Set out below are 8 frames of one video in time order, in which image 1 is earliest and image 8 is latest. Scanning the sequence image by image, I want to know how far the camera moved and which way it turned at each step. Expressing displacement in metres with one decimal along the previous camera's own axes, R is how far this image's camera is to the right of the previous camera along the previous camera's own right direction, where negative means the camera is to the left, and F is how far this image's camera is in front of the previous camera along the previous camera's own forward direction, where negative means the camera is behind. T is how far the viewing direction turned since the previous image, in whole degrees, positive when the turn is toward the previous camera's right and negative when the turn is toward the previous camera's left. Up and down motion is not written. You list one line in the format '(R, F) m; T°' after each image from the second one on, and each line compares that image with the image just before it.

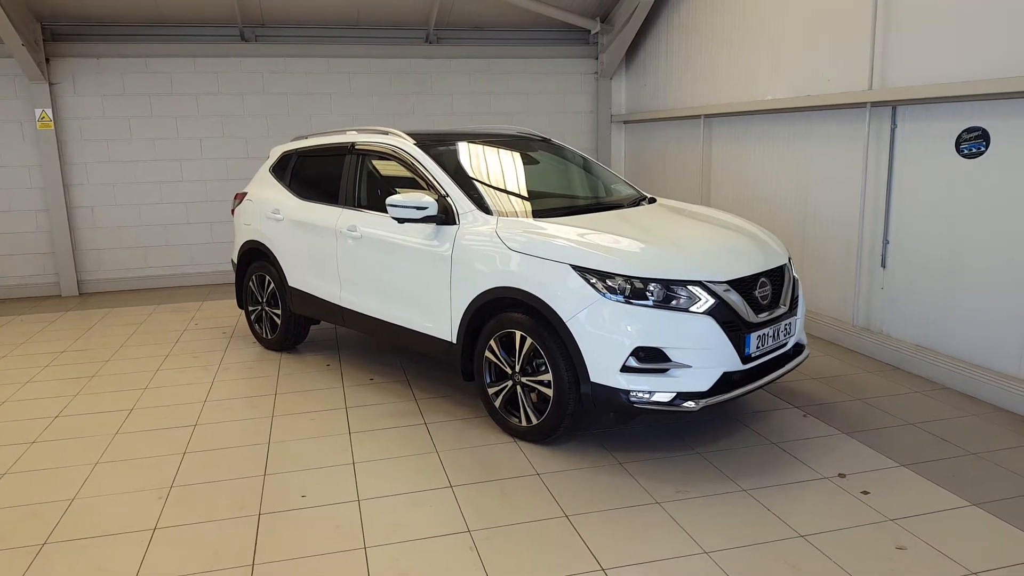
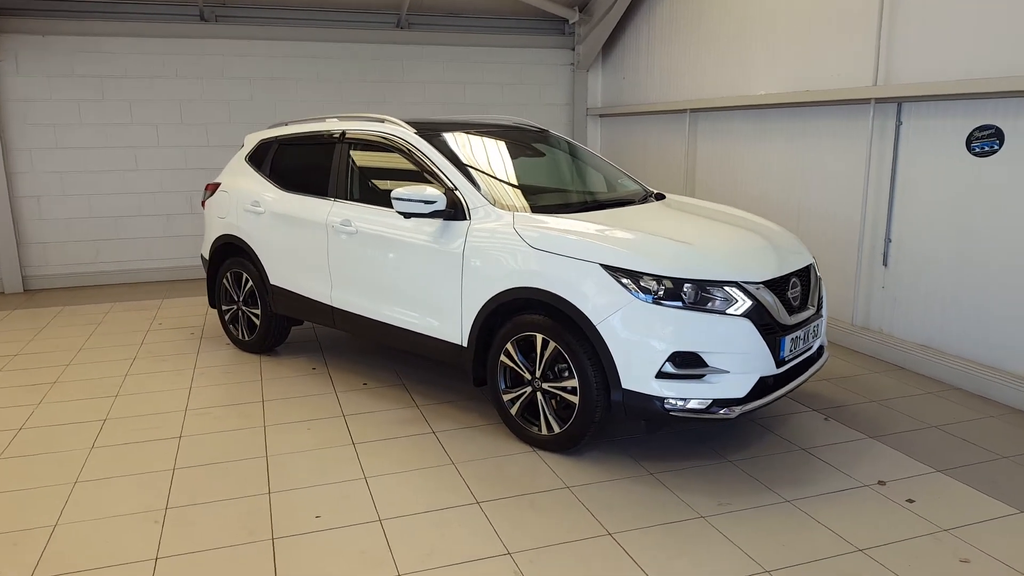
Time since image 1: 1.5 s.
(-0.4, +0.2) m; +4°
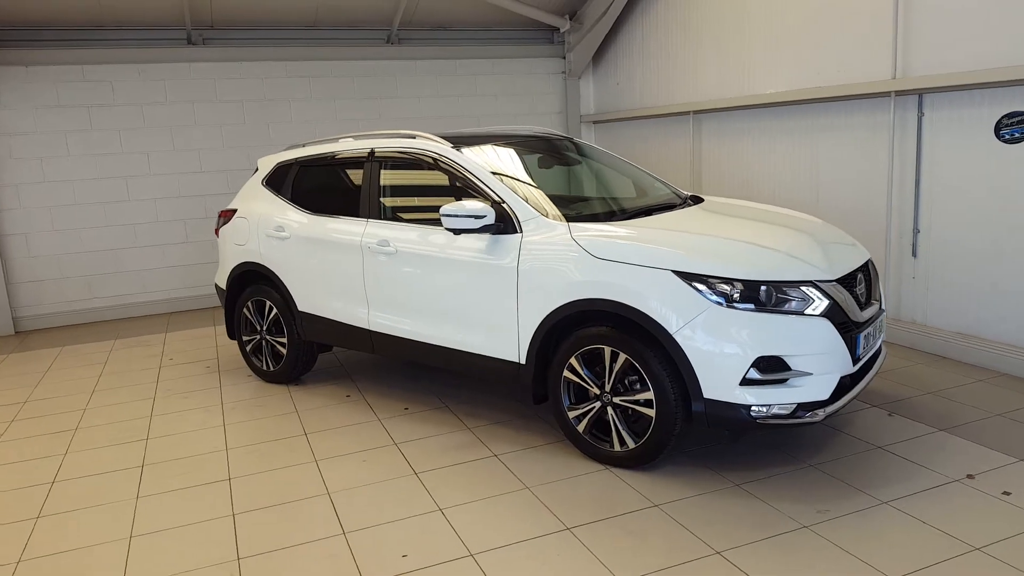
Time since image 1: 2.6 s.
(-0.4, +0.1) m; +3°
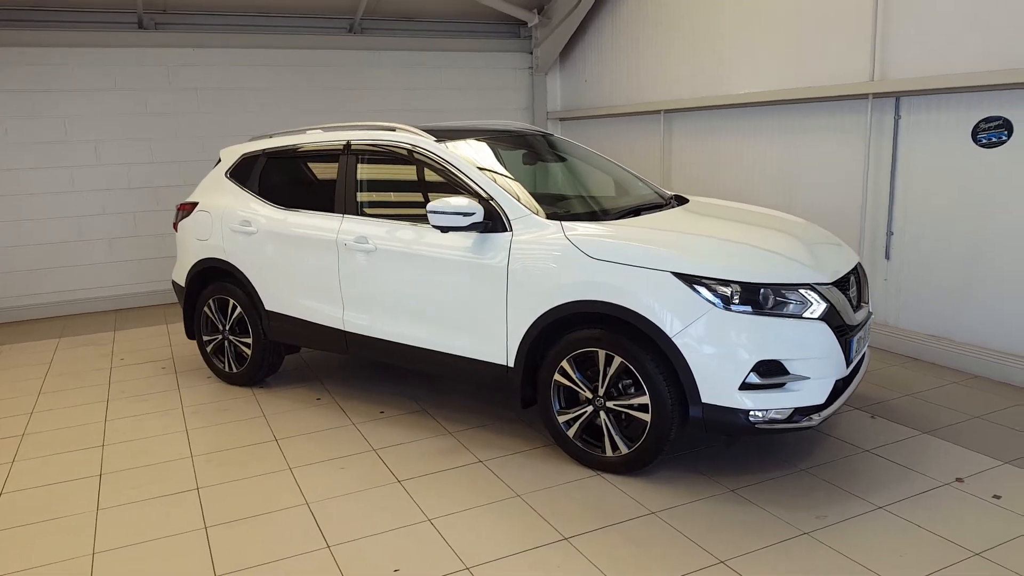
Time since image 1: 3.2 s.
(-0.2, +0.1) m; +4°
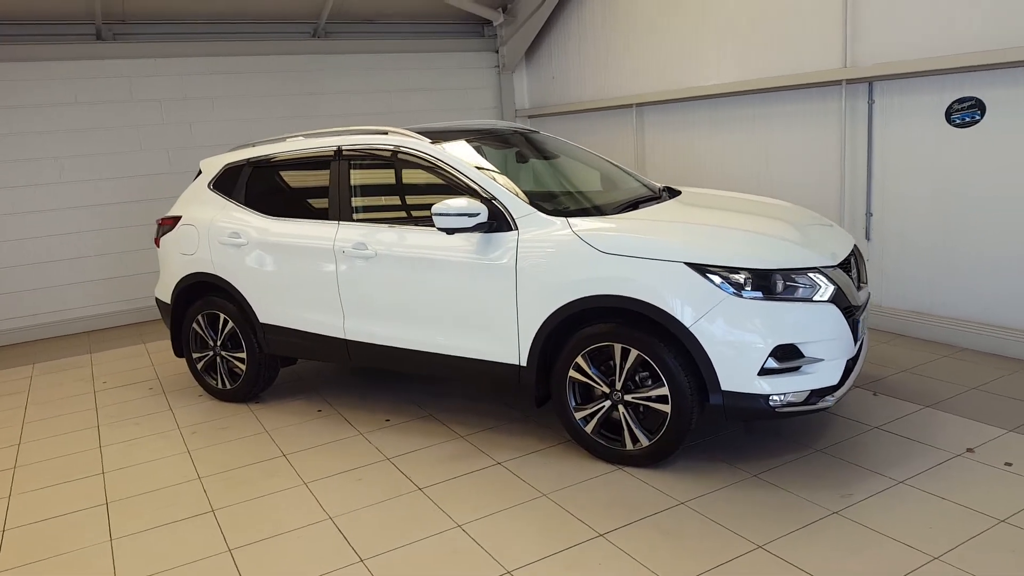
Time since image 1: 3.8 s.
(-0.2, 0.0) m; +3°
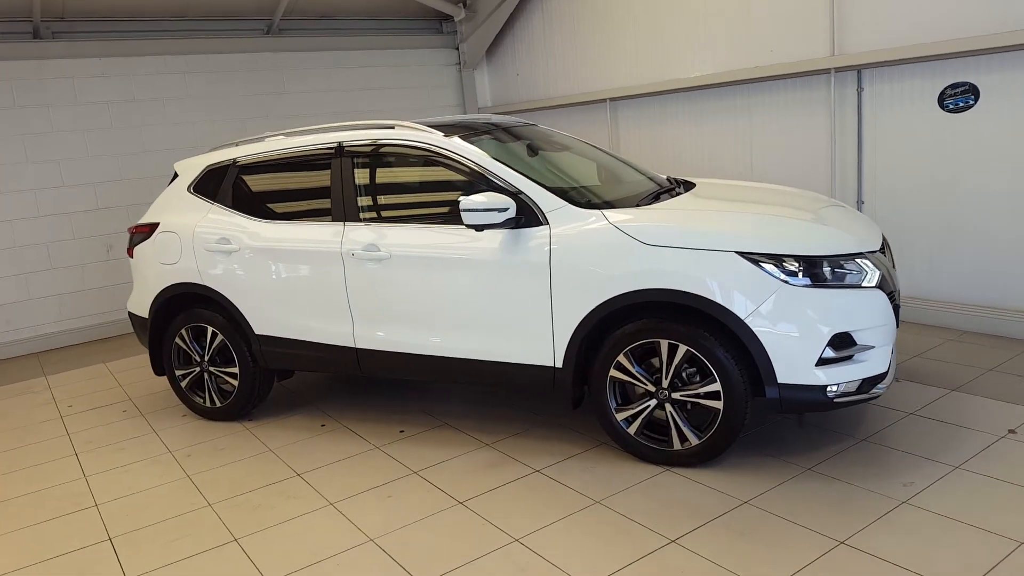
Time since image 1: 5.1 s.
(-0.4, +0.2) m; +5°
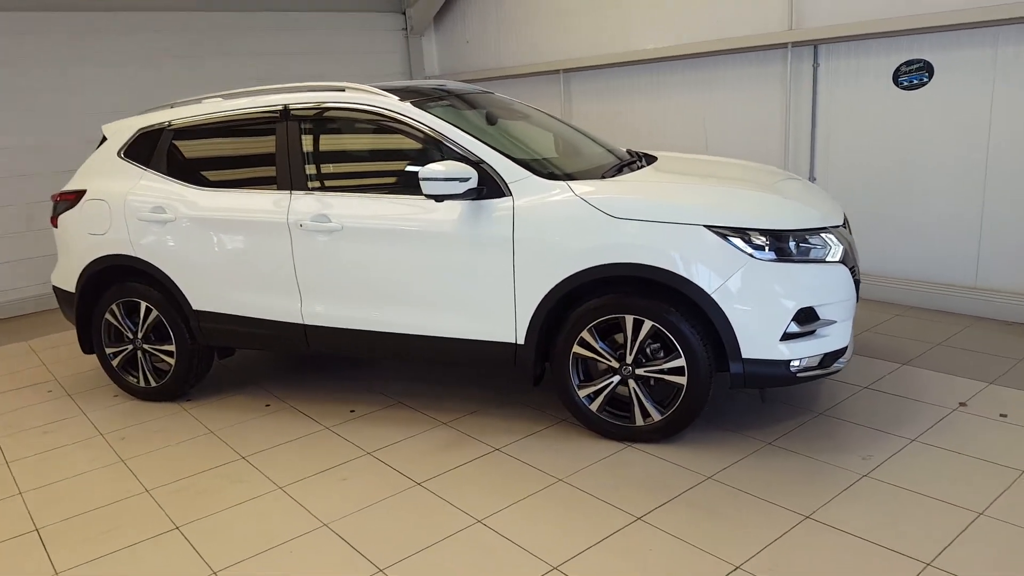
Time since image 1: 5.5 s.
(-0.1, +0.1) m; +5°
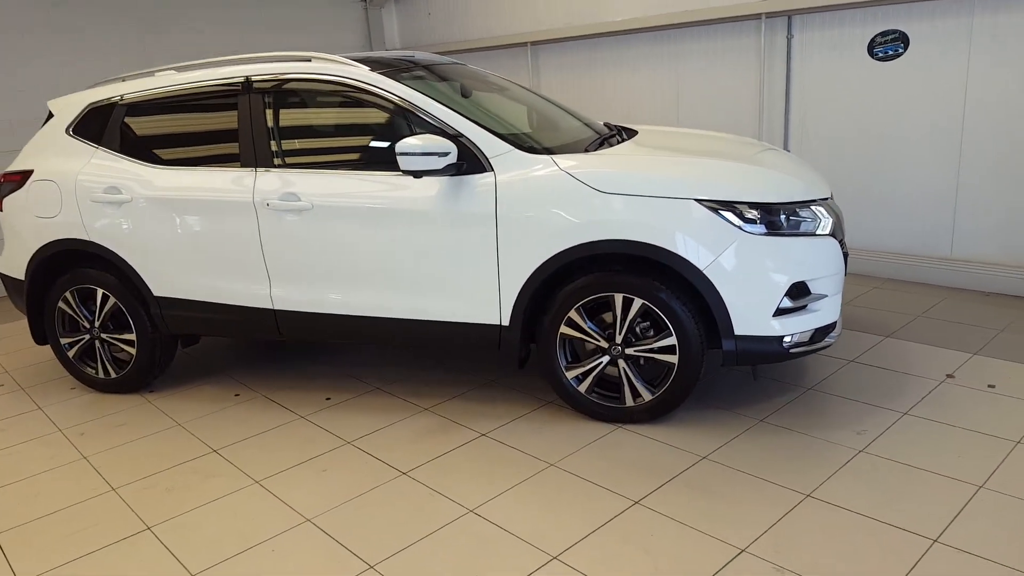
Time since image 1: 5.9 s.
(-0.1, +0.1) m; +3°
